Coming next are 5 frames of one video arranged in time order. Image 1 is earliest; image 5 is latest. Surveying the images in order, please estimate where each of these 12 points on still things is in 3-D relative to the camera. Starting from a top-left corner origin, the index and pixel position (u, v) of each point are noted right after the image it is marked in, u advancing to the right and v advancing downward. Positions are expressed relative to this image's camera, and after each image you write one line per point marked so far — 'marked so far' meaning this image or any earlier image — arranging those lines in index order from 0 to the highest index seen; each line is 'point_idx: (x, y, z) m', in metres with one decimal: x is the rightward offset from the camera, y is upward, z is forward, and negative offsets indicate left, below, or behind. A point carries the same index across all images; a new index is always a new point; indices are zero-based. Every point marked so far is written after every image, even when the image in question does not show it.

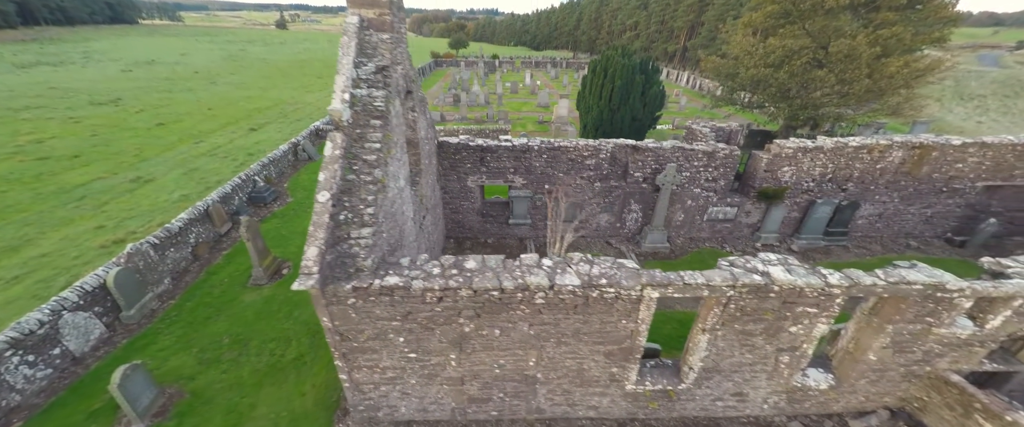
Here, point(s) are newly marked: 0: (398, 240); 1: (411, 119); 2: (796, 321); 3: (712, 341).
0: (-2.2, -0.5, +6.0) m
1: (-2.3, +2.2, +7.3) m
2: (+4.4, -1.7, +4.9) m
3: (+3.3, -2.1, +5.1) m
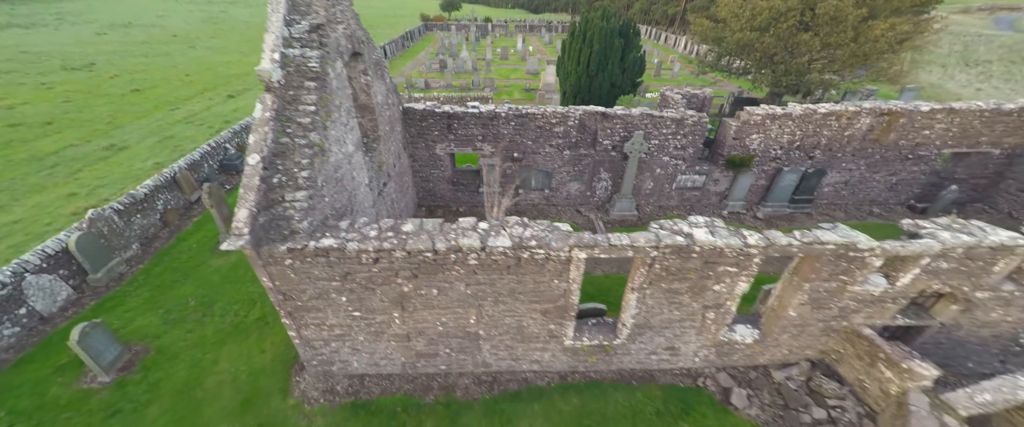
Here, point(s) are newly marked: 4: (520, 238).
0: (-3.2, +0.2, +6.1) m
1: (-3.4, +2.9, +7.1) m
2: (+3.4, -1.1, +5.2) m
3: (+2.2, -1.5, +5.4) m
4: (+0.2, -0.4, +4.8) m
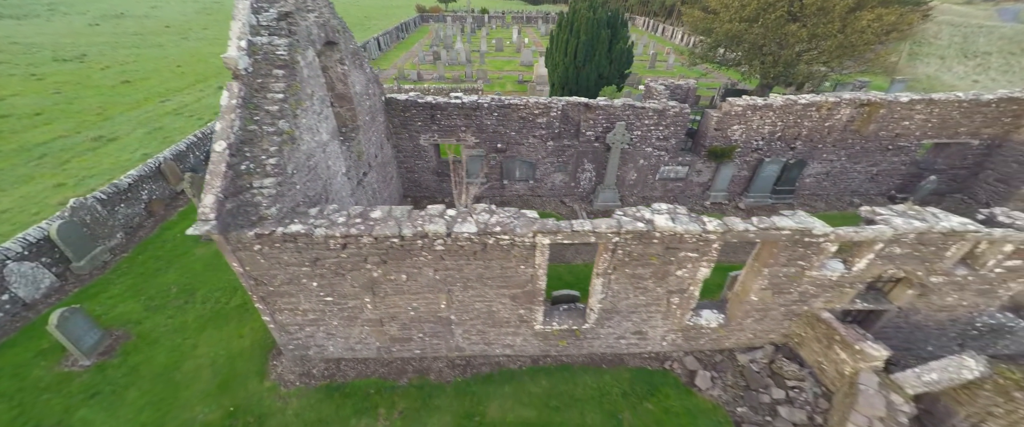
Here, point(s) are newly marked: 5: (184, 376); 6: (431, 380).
0: (-3.7, +0.4, +6.2) m
1: (-3.9, +3.2, +7.2) m
2: (+2.8, -0.9, +5.3) m
3: (+1.7, -1.2, +5.6) m
4: (-0.4, -0.2, +4.9) m
5: (-6.3, -3.1, +6.0) m
6: (-1.6, -3.2, +6.1) m
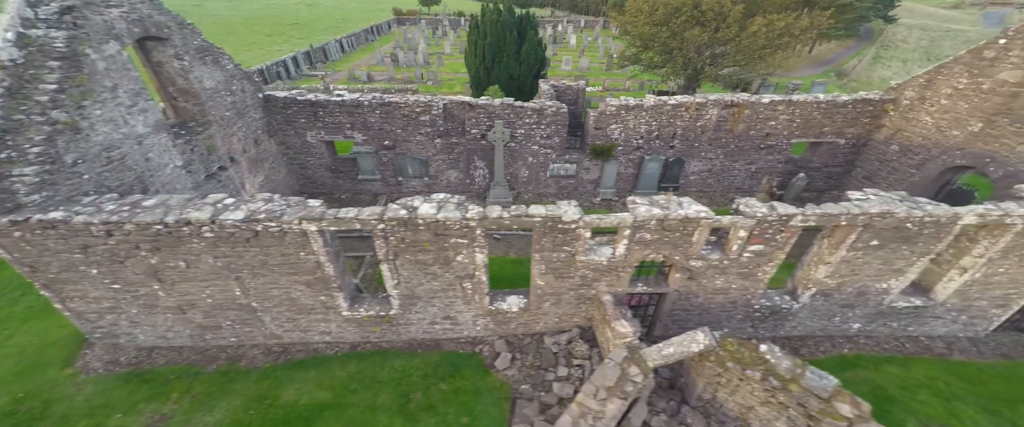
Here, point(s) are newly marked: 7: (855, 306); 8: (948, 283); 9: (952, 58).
0: (-7.6, +0.6, +6.3) m
1: (-7.8, +3.4, +7.3) m
2: (-1.0, -0.7, +5.6) m
3: (-2.2, -1.0, +5.8) m
4: (-4.2, 0.0, +5.1) m
5: (-10.1, -2.9, +6.1) m
6: (-5.4, -3.0, +6.3) m
7: (+7.1, -1.9, +6.6) m
8: (+8.7, -1.4, +6.3) m
9: (+13.3, +4.7, +9.6) m
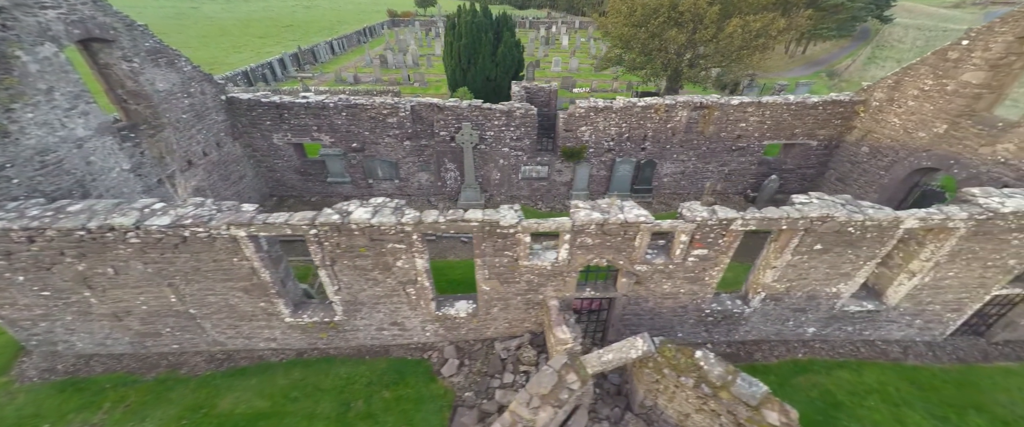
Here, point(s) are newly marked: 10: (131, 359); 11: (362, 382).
0: (-8.7, +0.5, +6.2) m
1: (-8.9, +3.3, +7.2) m
2: (-2.1, -0.7, +5.5) m
3: (-3.2, -1.1, +5.7) m
4: (-5.3, -0.1, +5.0) m
5: (-11.2, -3.0, +5.9) m
6: (-6.5, -3.1, +6.2) m
7: (+6.1, -2.0, +6.5) m
8: (+7.7, -1.5, +6.3) m
9: (+12.3, +4.6, +9.5) m
10: (-7.6, -2.9, +6.4) m
11: (-2.9, -3.3, +6.2) m
